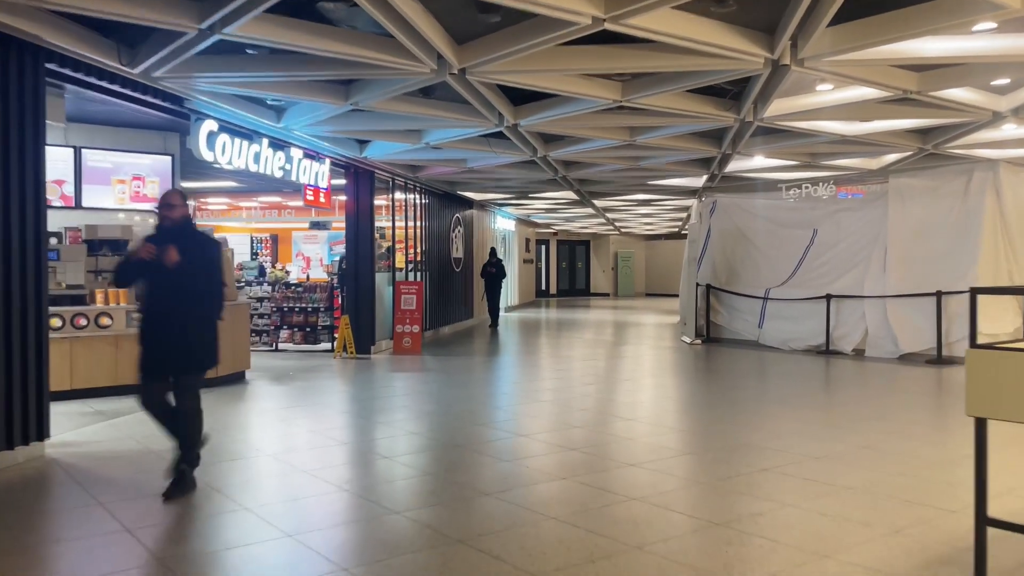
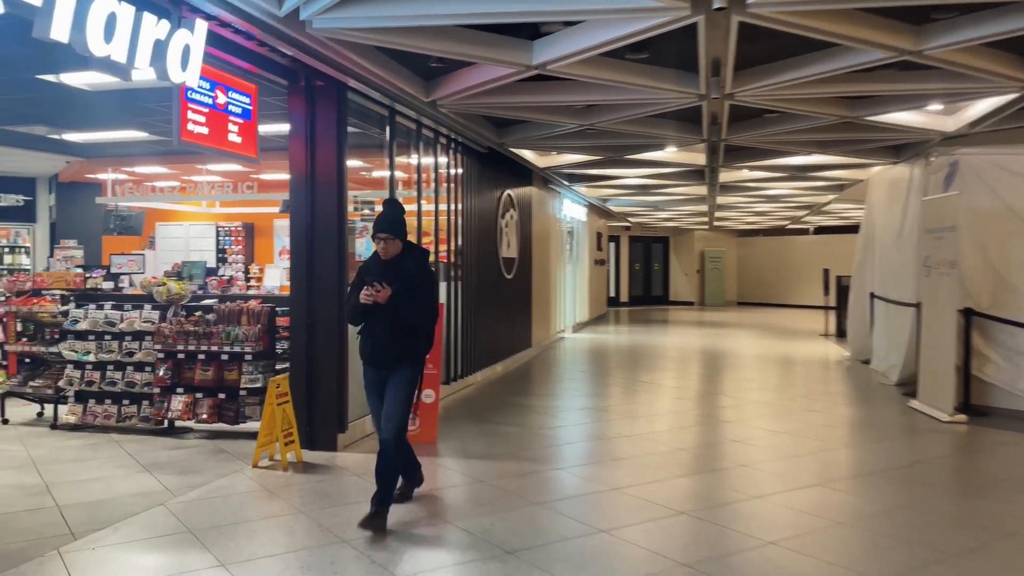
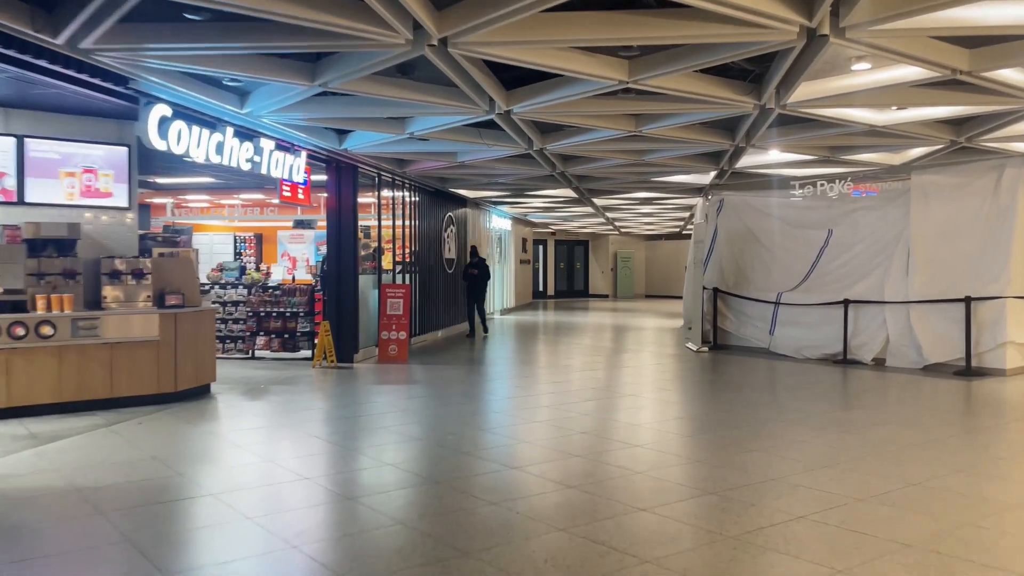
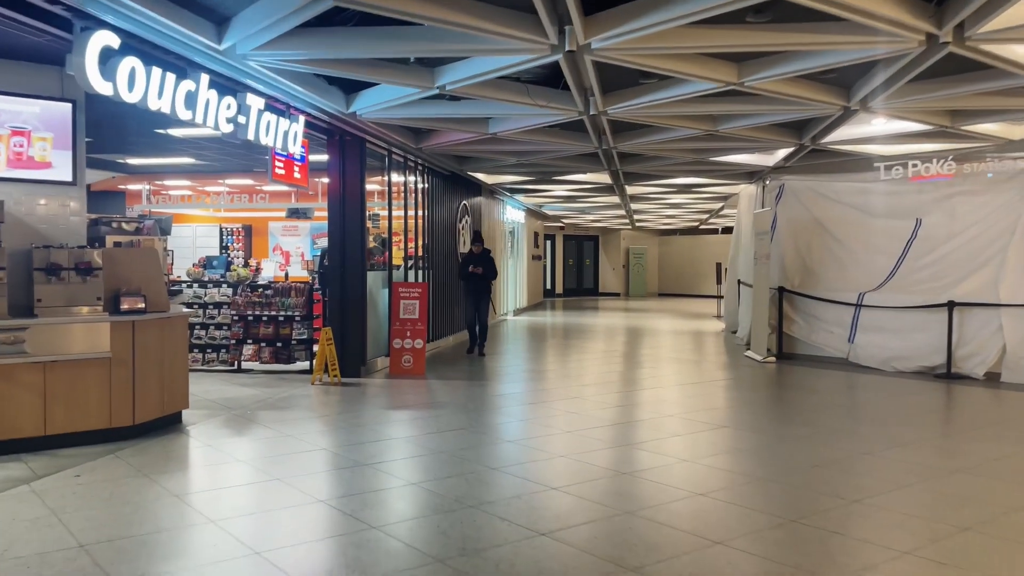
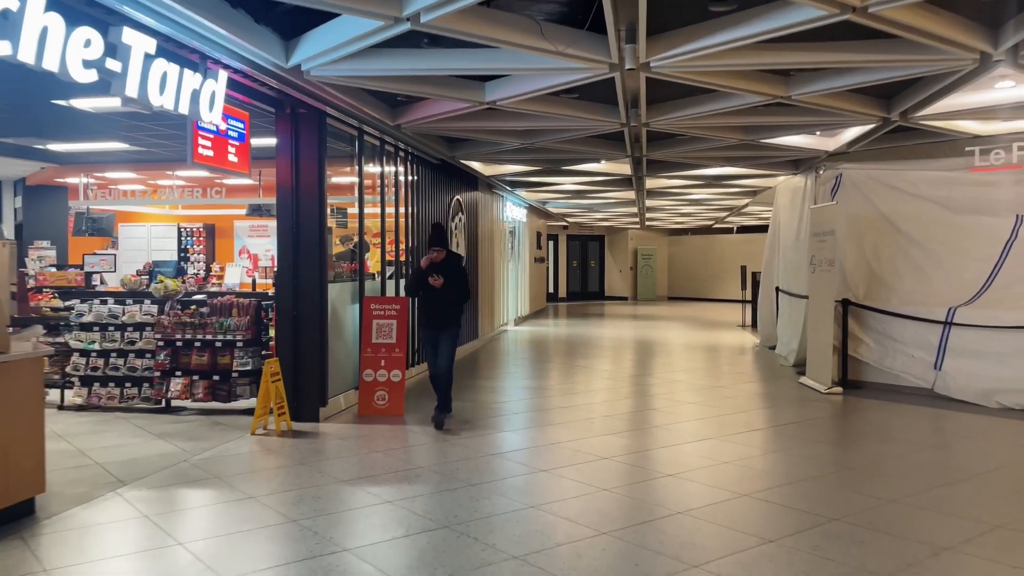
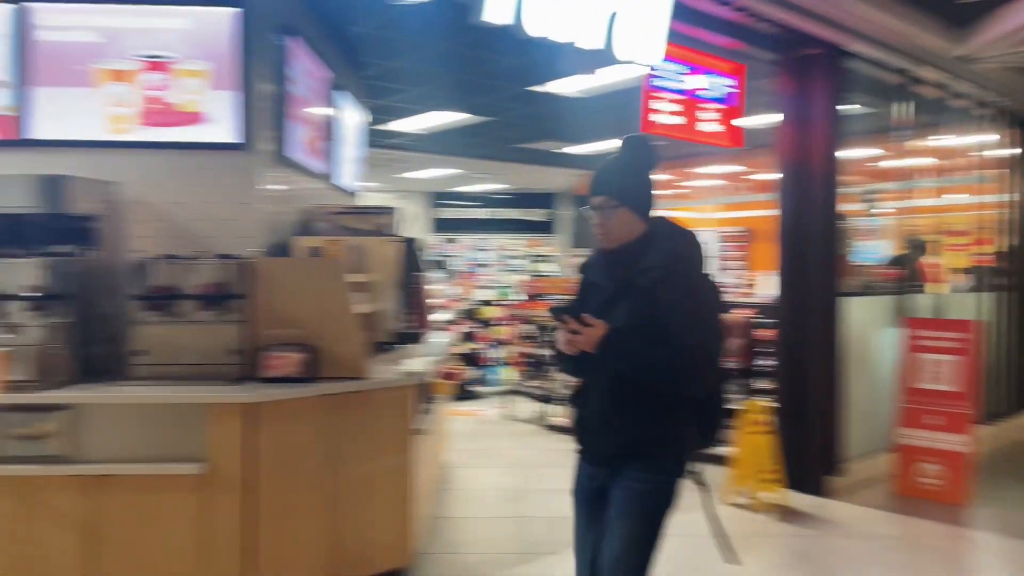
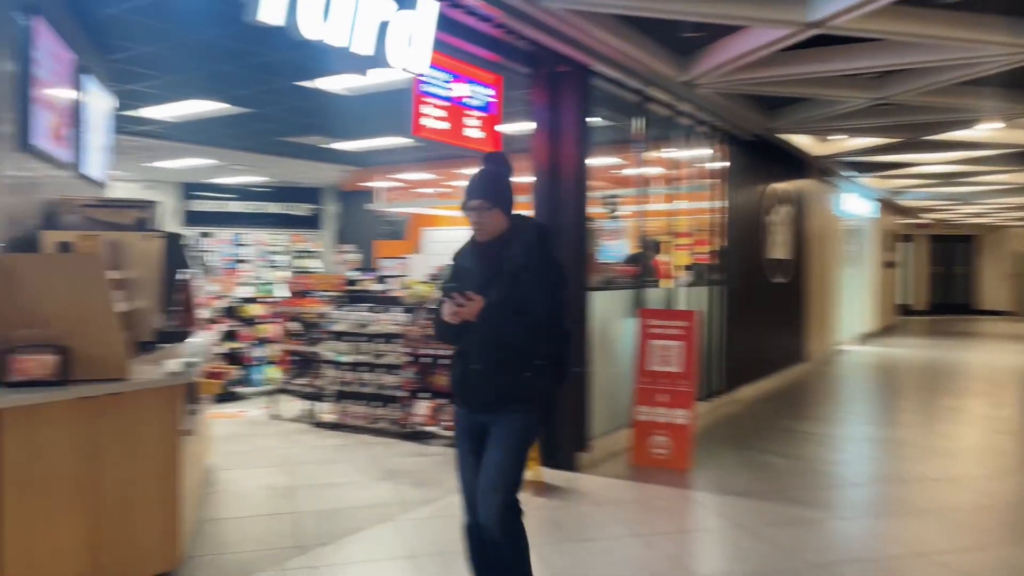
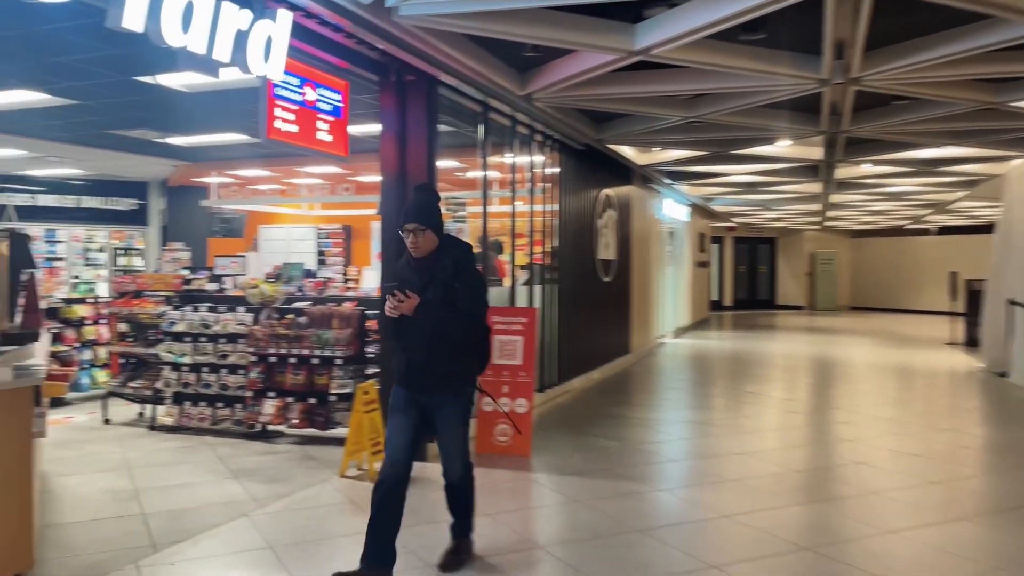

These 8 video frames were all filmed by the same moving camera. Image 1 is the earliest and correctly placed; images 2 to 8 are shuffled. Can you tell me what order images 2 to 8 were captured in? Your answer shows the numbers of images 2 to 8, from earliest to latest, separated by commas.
3, 4, 5, 2, 8, 7, 6
